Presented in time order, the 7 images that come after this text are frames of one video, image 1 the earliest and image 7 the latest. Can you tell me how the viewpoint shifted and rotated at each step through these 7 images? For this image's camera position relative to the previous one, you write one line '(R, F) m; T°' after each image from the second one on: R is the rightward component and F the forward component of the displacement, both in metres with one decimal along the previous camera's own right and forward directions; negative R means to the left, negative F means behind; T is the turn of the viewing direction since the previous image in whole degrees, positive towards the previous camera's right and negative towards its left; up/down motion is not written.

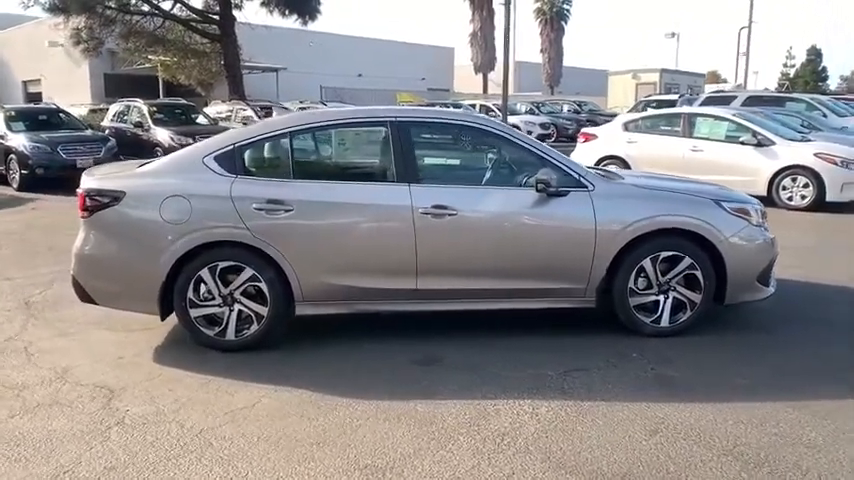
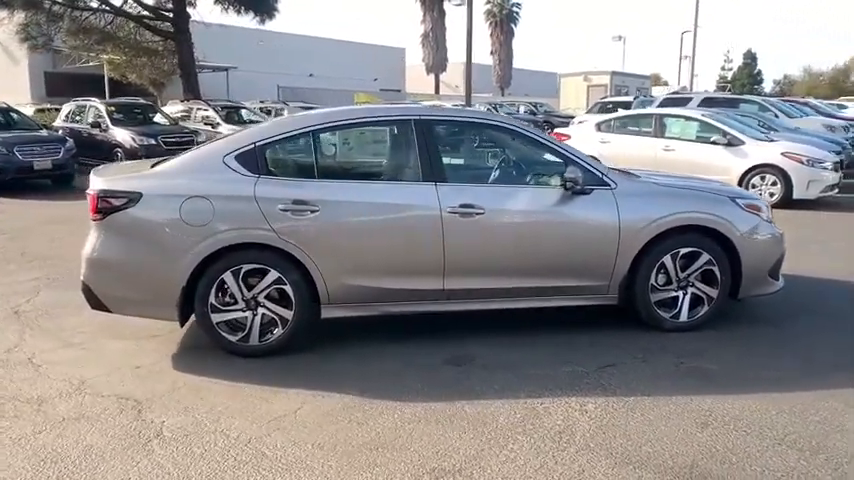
(-0.6, +0.1) m; +5°
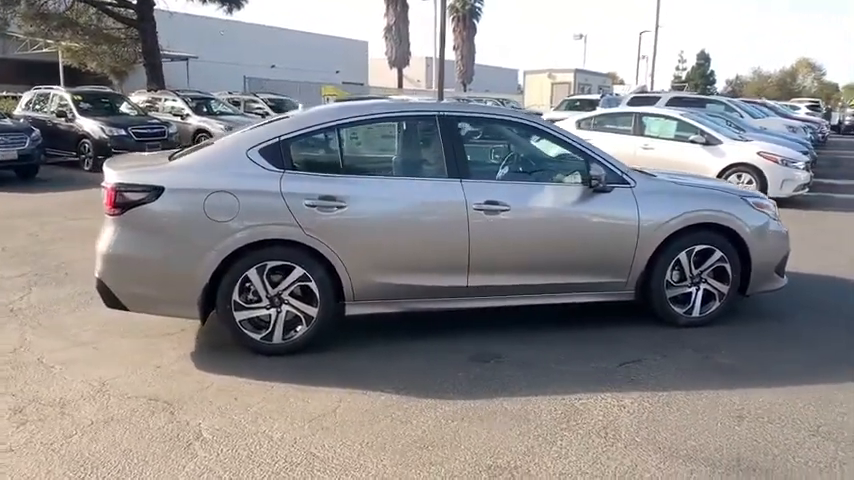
(-0.5, 0.0) m; +4°
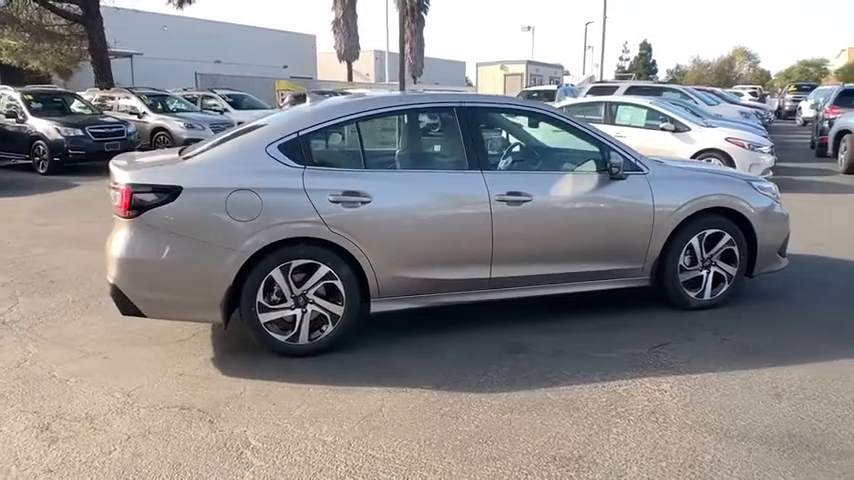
(-0.5, +0.1) m; +4°
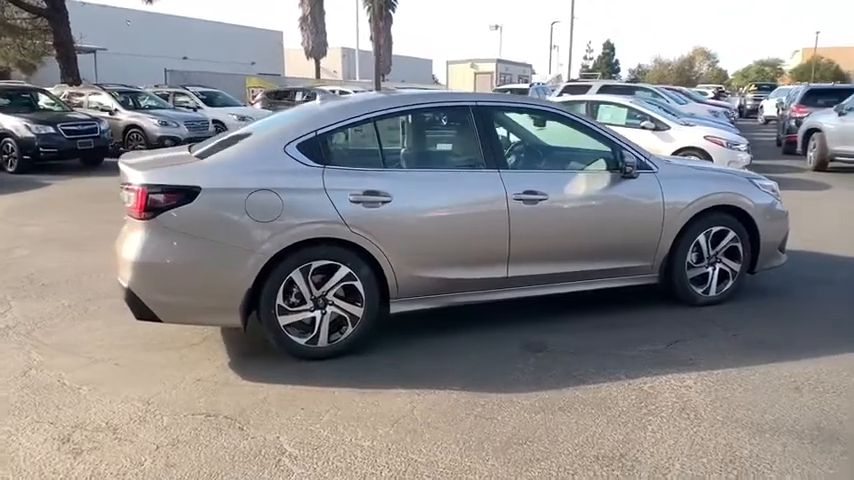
(-0.4, 0.0) m; +3°
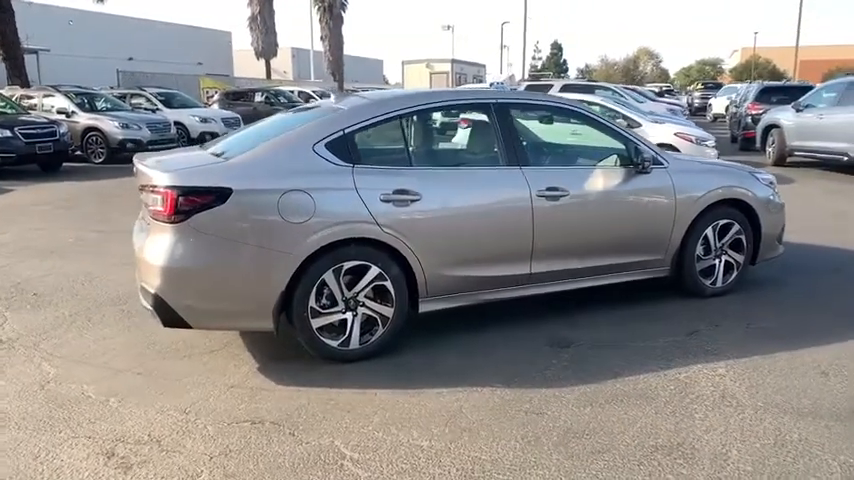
(-0.5, 0.0) m; +4°
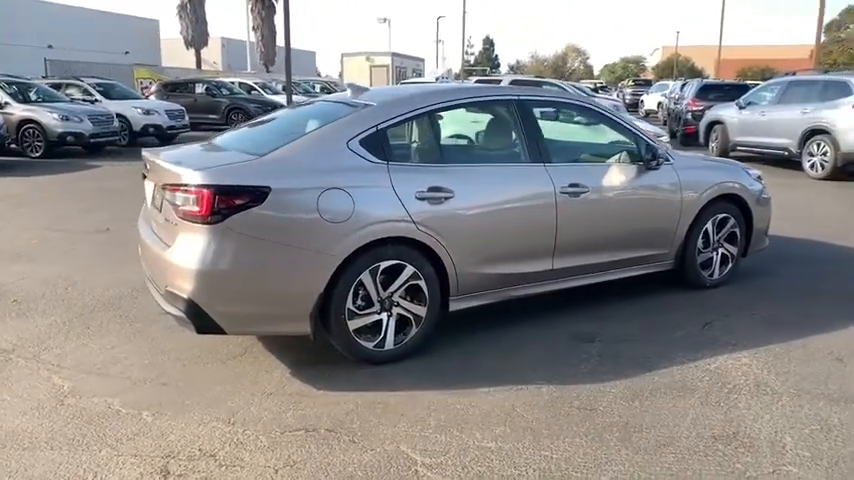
(-0.7, +0.1) m; +6°
